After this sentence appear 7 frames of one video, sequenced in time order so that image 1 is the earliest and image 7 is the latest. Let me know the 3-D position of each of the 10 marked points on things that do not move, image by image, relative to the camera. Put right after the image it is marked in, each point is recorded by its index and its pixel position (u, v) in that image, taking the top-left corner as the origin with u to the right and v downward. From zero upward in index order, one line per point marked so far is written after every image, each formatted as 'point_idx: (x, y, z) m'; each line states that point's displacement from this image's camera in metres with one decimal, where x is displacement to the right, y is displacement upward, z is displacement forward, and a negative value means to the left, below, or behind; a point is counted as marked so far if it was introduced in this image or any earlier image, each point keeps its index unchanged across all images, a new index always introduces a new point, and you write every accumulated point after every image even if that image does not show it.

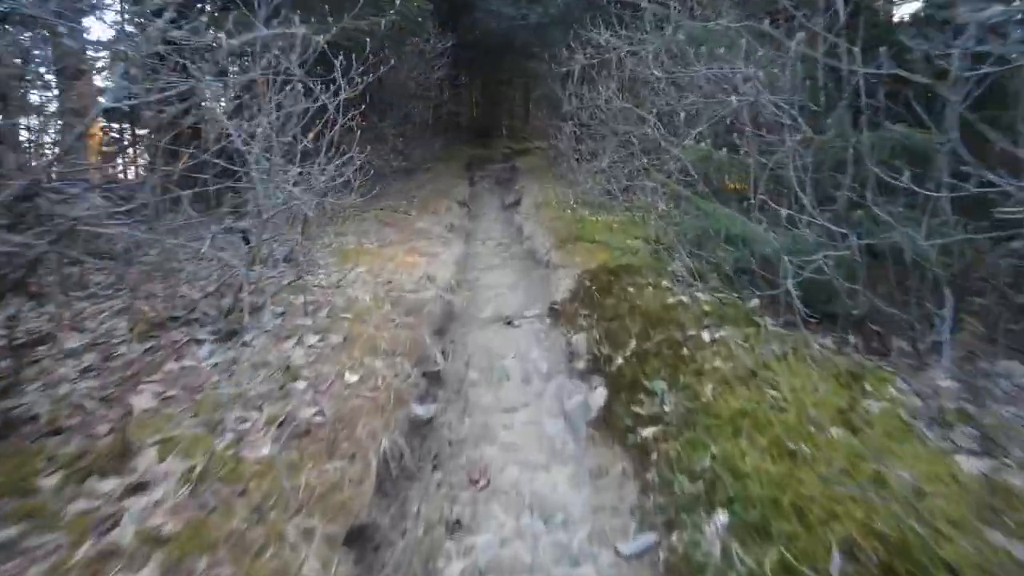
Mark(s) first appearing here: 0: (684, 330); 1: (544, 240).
0: (+1.4, -0.4, +4.9) m
1: (+0.5, +0.8, +9.9) m
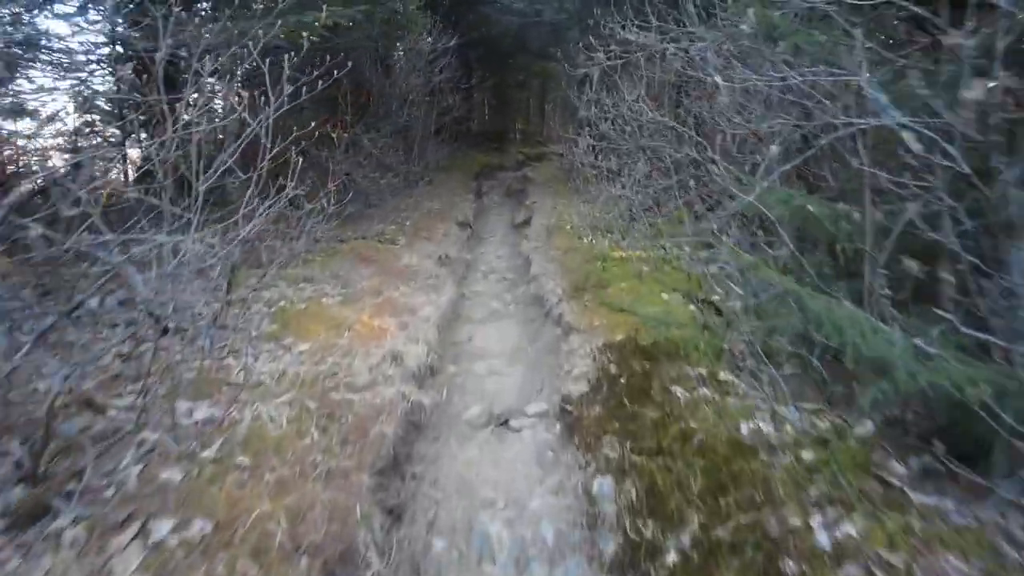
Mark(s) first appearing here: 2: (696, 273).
0: (+1.3, -1.1, +3.0) m
1: (+0.5, 0.0, +8.0) m
2: (+2.0, 0.0, +6.3) m
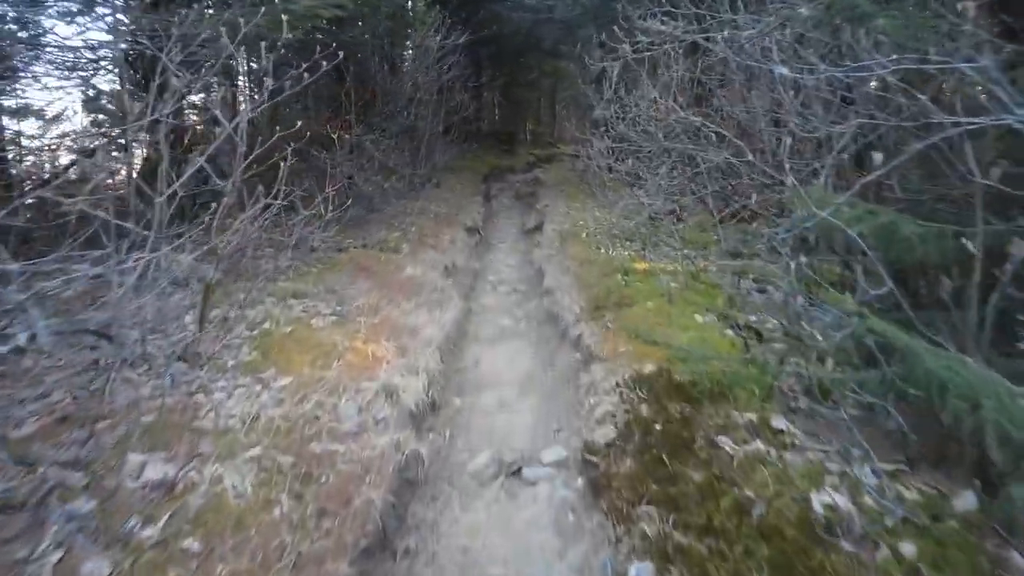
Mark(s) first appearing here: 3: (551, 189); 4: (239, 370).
0: (+1.3, -1.3, +2.3) m
1: (+0.6, -0.1, +7.3) m
2: (+2.1, -0.2, +5.6) m
3: (+1.1, +2.7, +17.2) m
4: (-2.0, -0.6, +4.6) m
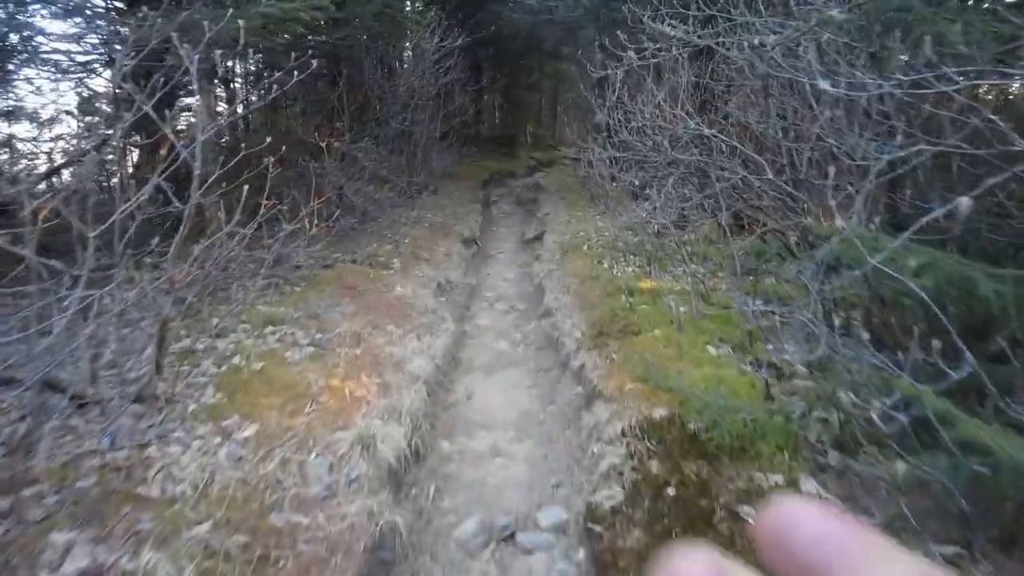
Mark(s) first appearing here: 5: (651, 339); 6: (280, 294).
0: (+1.3, -1.5, +1.7) m
1: (+0.6, -0.4, +6.8) m
2: (+2.1, -0.4, +5.1) m
3: (+1.1, +2.5, +16.7) m
4: (-2.1, -0.9, +4.1) m
5: (+1.2, -0.5, +5.6) m
6: (-2.6, -0.1, +7.1) m
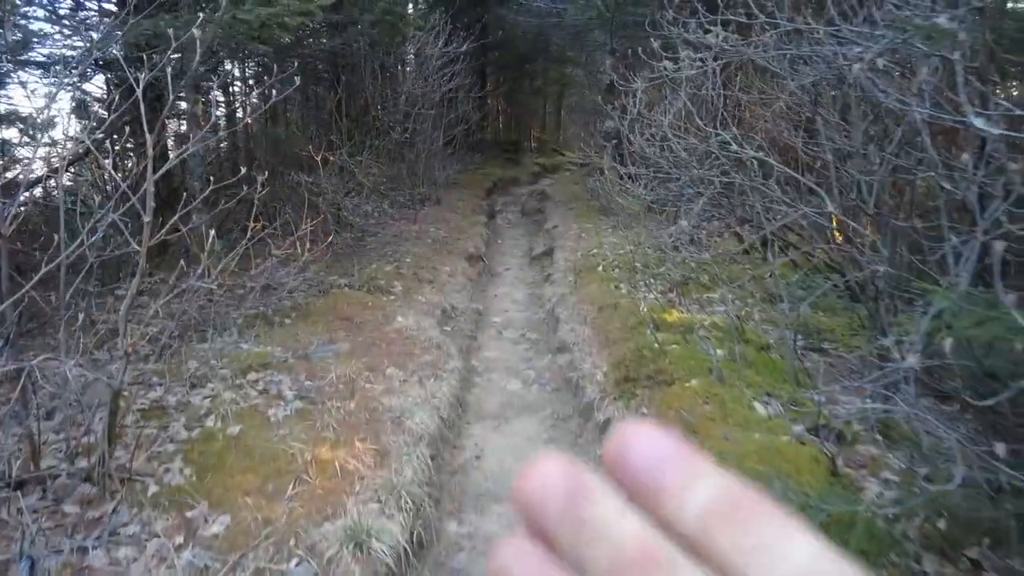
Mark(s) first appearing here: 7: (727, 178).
0: (+1.4, -1.9, +1.1) m
1: (+0.7, -0.7, +6.1) m
2: (+2.2, -0.8, +4.4) m
3: (+1.2, +2.1, +16.0) m
4: (-2.0, -1.2, +3.5) m
5: (+1.4, -0.8, +4.9) m
6: (-2.5, -0.4, +6.5) m
7: (+2.2, +1.2, +6.5) m
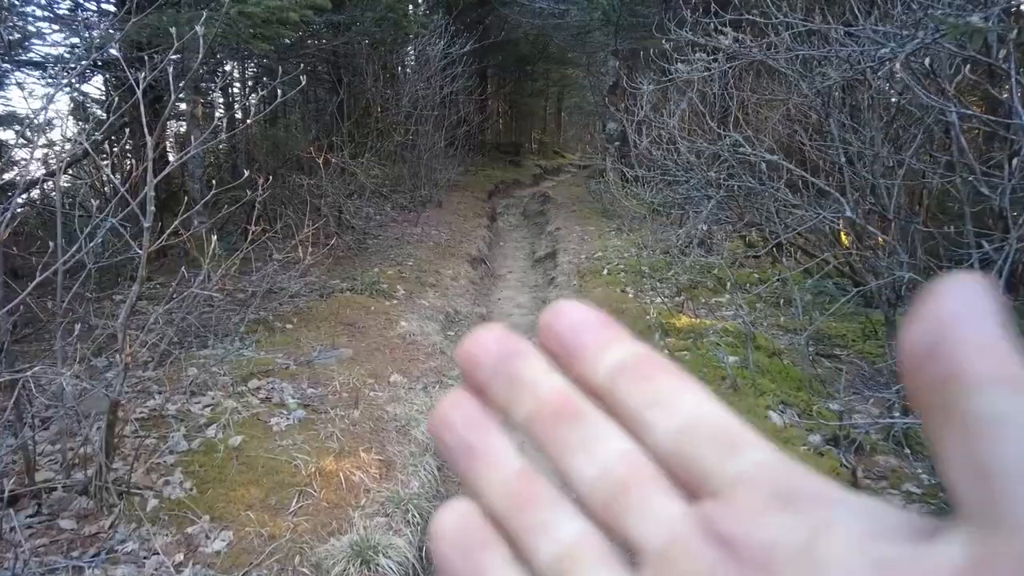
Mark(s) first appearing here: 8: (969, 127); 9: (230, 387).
0: (+1.5, -1.9, +0.9) m
1: (+0.8, -0.8, +6.0) m
2: (+2.3, -0.8, +4.2) m
3: (+1.3, +2.0, +15.9) m
4: (-1.9, -1.2, +3.3) m
5: (+1.4, -0.9, +4.8) m
6: (-2.5, -0.5, +6.3) m
7: (+2.3, +1.1, +6.4) m
8: (+2.8, +1.0, +3.8) m
9: (-2.2, -0.8, +4.9) m
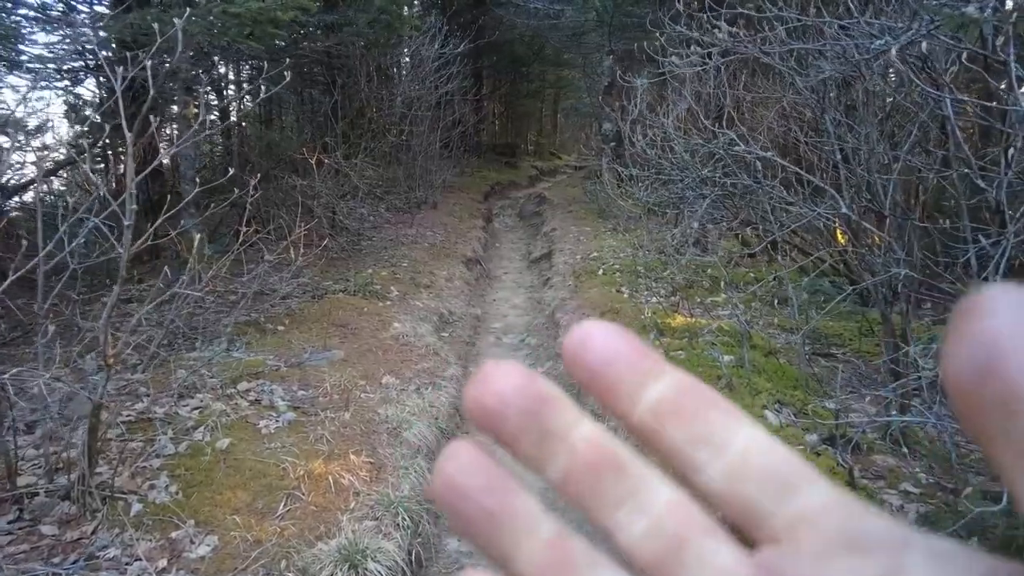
0: (+1.4, -1.9, +0.9) m
1: (+0.7, -0.8, +5.9) m
2: (+2.2, -0.8, +4.2) m
3: (+1.2, +2.0, +15.9) m
4: (-1.9, -1.2, +3.3) m
5: (+1.4, -0.8, +4.7) m
6: (-2.5, -0.5, +6.3) m
7: (+2.2, +1.1, +6.4) m
8: (+2.8, +1.0, +3.8) m
9: (-2.3, -0.8, +4.8) m
